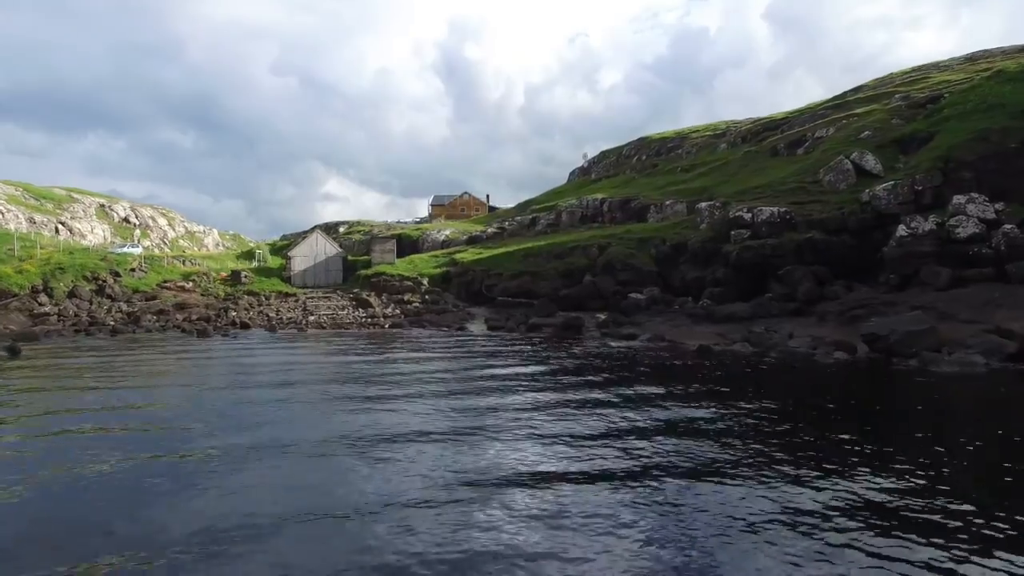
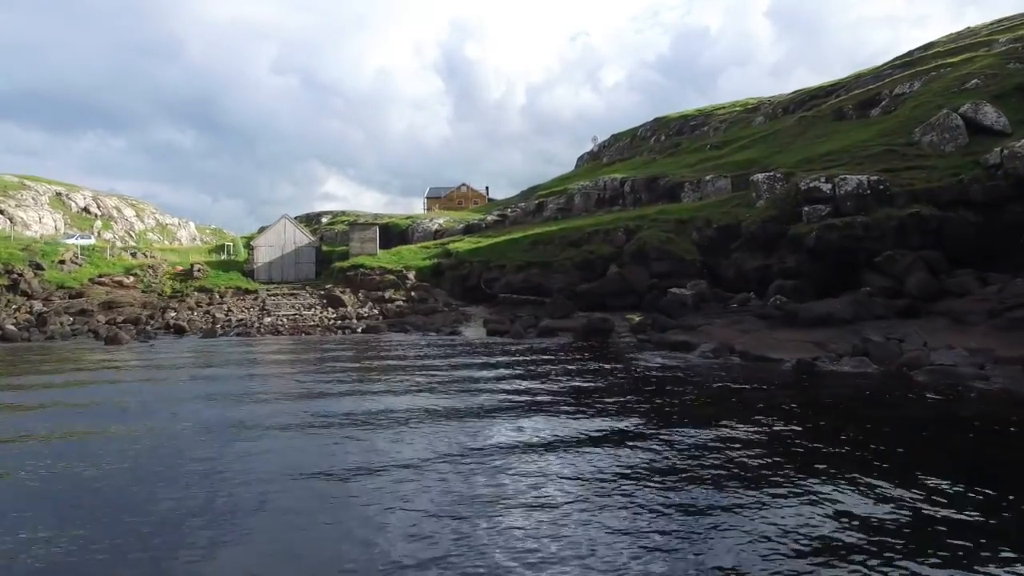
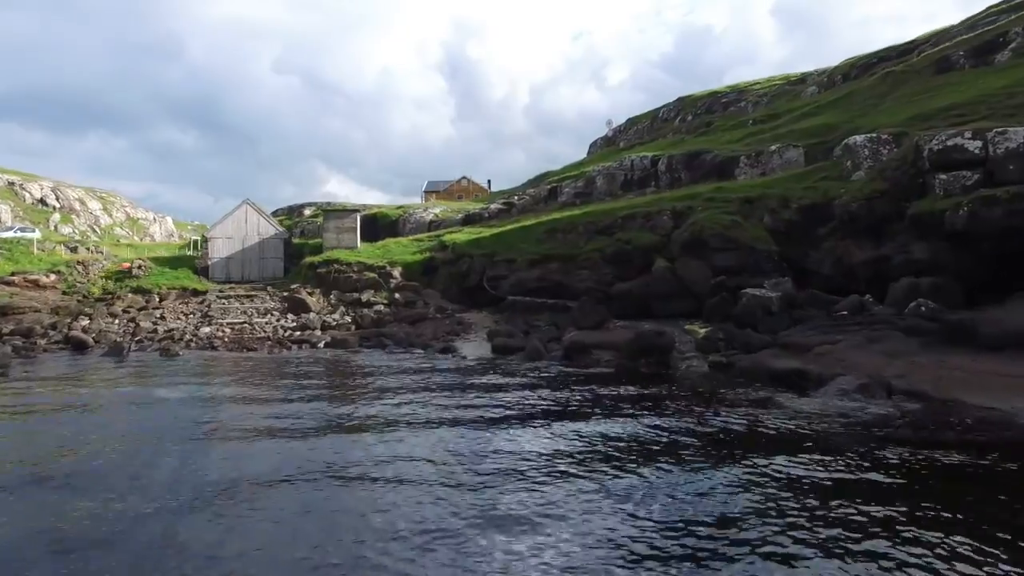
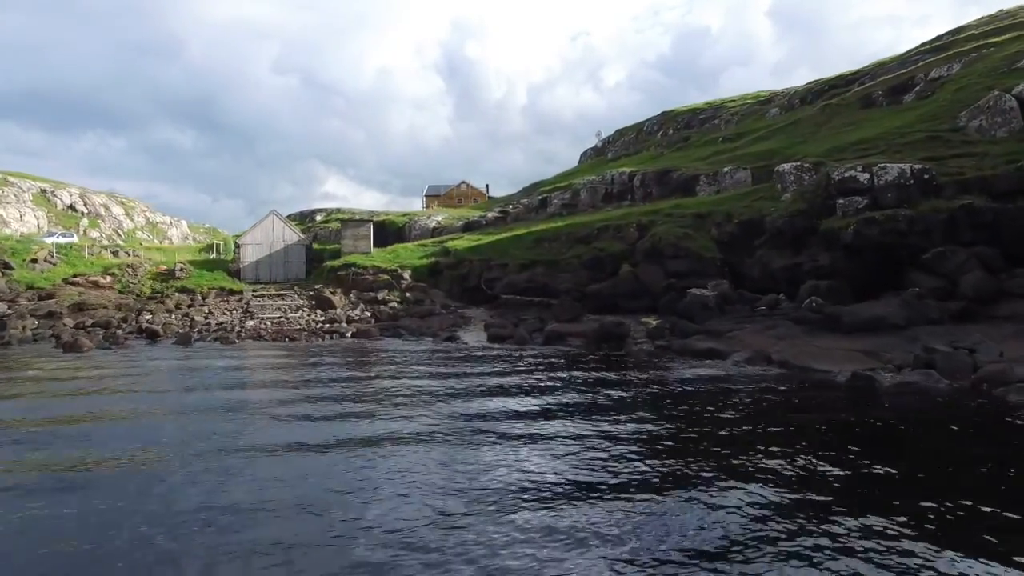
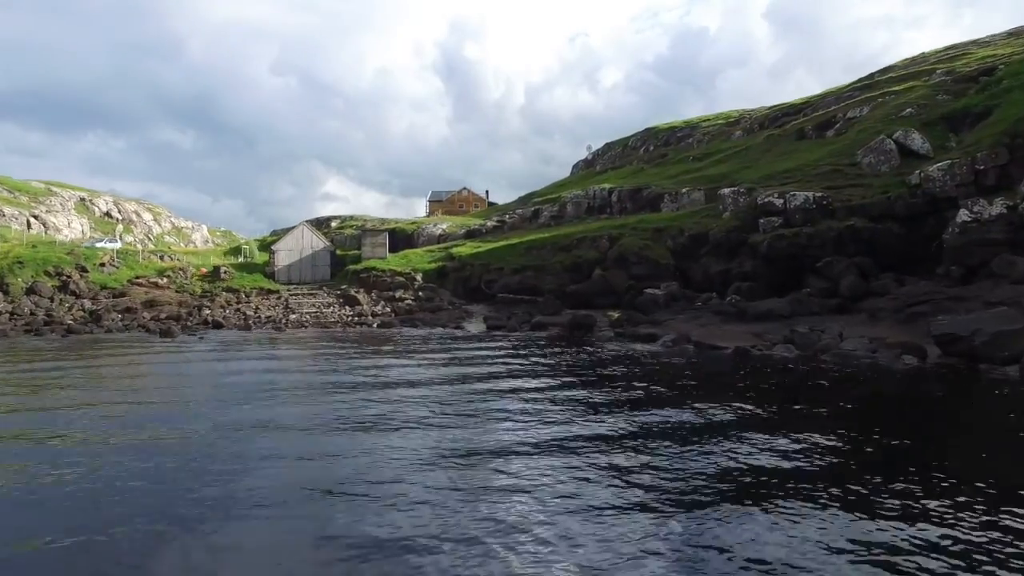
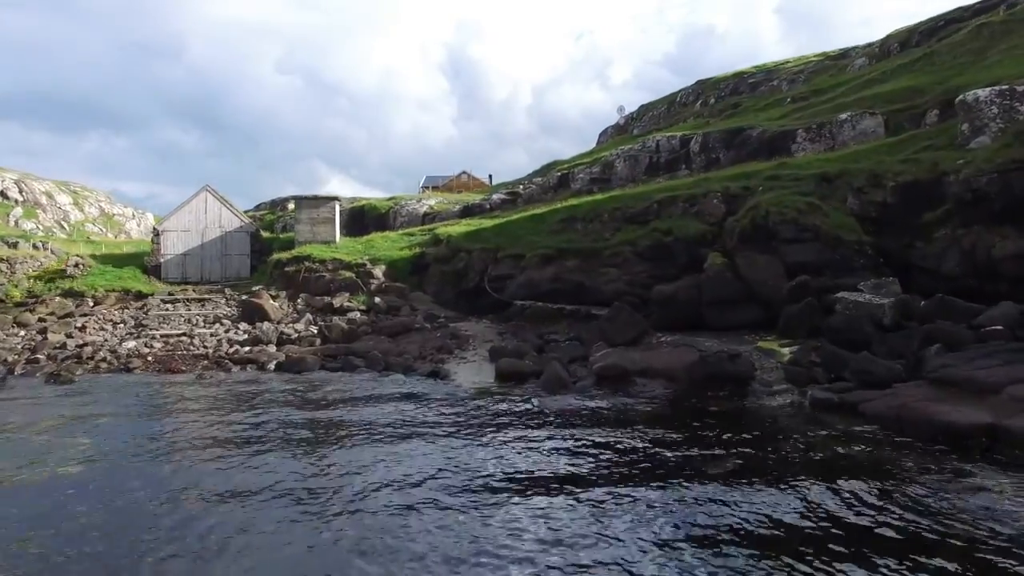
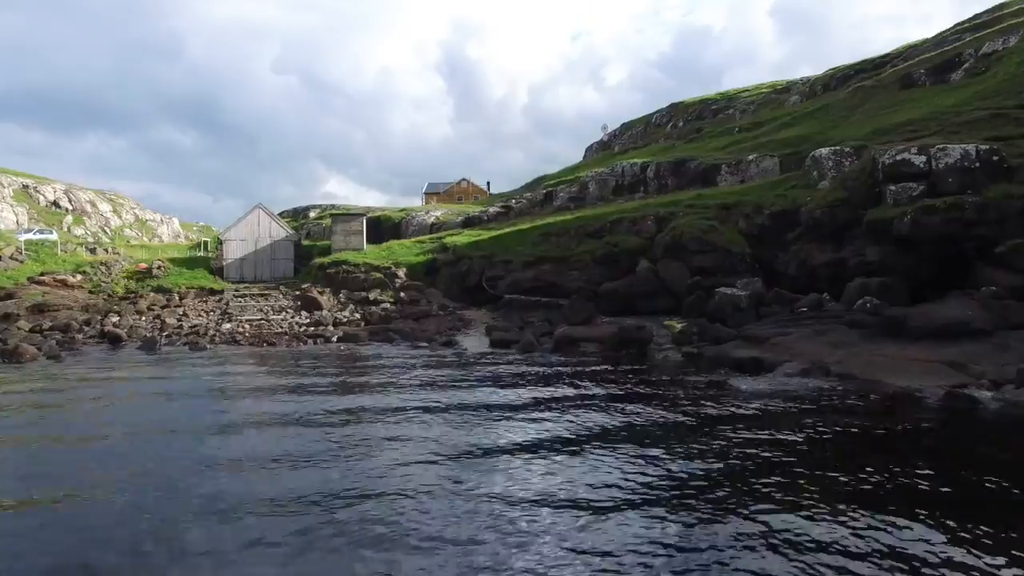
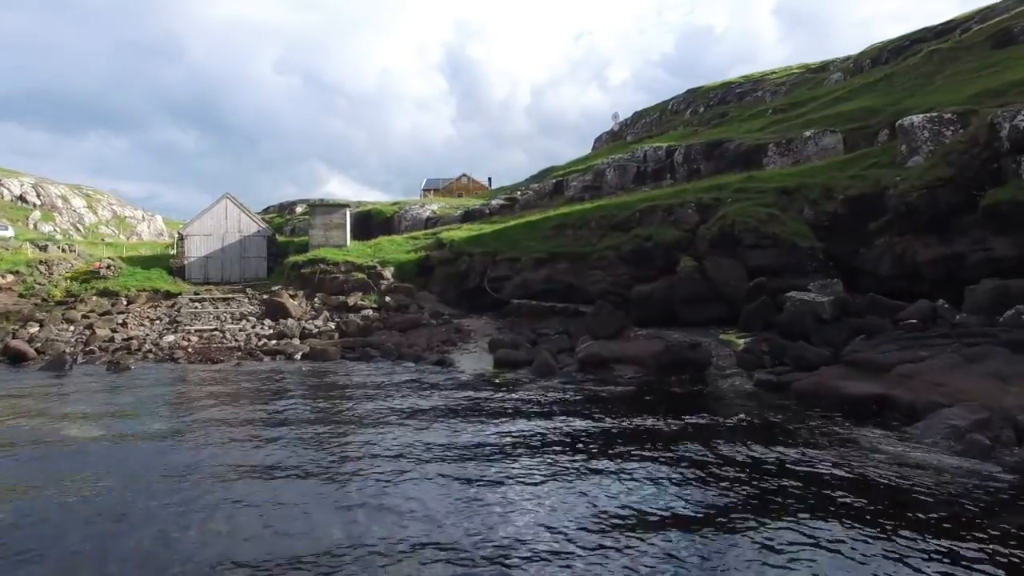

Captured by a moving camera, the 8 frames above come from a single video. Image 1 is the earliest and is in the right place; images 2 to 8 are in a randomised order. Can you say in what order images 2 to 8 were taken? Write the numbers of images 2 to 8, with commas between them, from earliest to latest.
5, 2, 4, 7, 3, 8, 6
